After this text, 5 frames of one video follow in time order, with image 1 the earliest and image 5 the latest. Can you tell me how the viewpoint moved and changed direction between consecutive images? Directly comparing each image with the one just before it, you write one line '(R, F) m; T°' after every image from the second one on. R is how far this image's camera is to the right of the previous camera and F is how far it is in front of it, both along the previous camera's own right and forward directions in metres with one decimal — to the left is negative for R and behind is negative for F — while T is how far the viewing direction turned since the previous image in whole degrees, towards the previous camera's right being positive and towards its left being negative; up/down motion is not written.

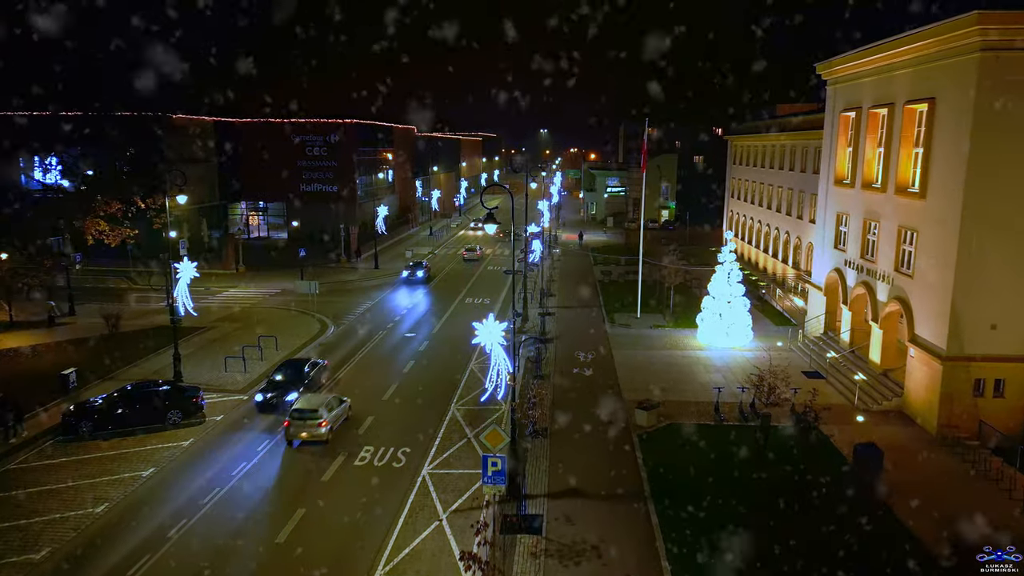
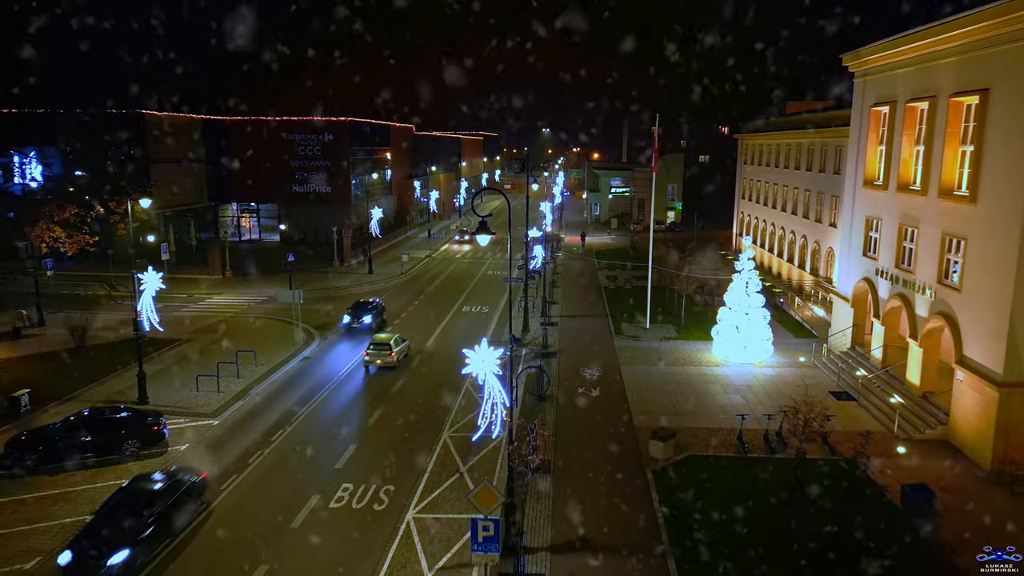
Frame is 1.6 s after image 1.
(+0.1, +2.4) m; 0°
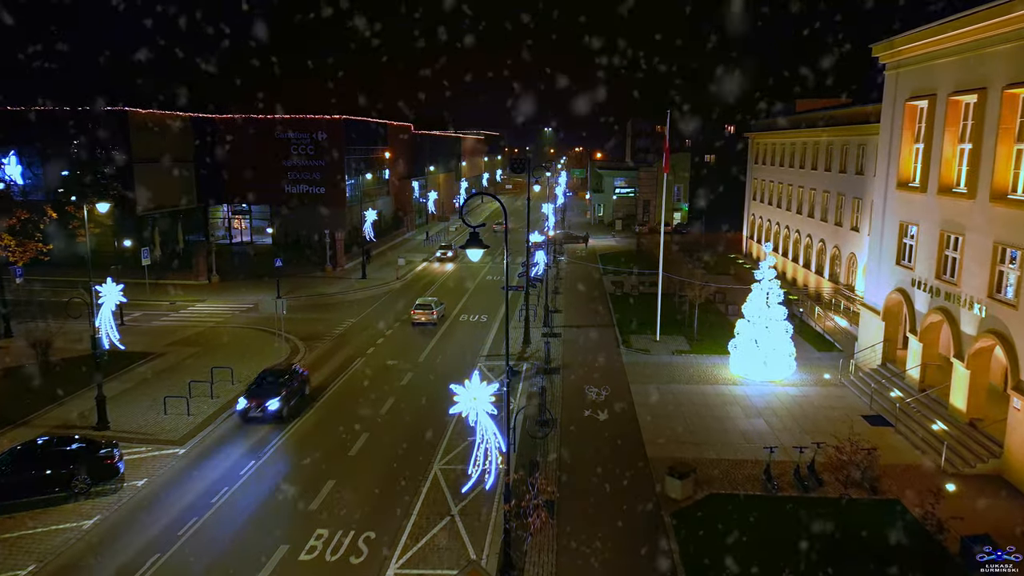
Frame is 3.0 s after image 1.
(+0.1, +2.2) m; 0°
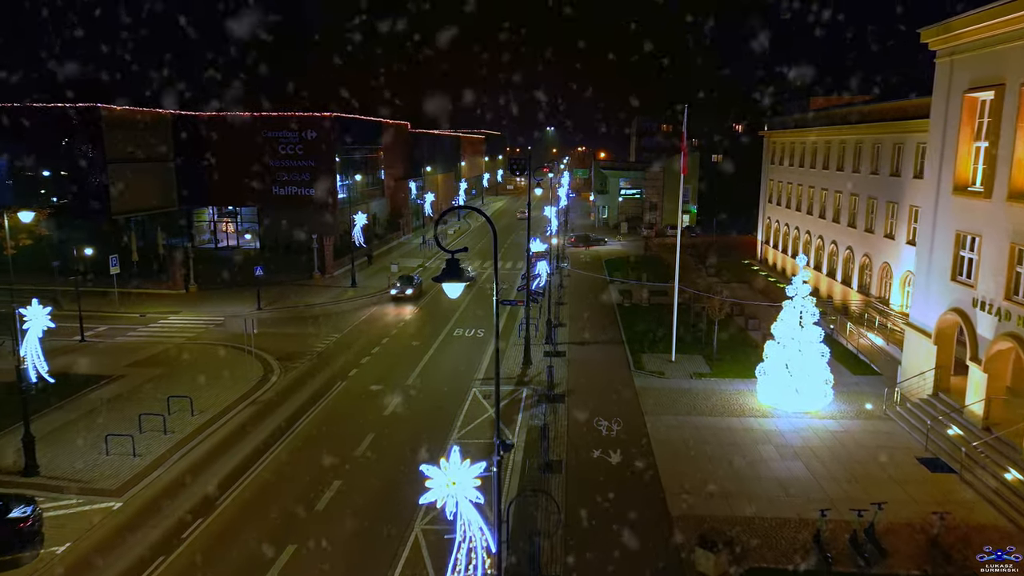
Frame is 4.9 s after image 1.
(+0.1, +3.0) m; 0°
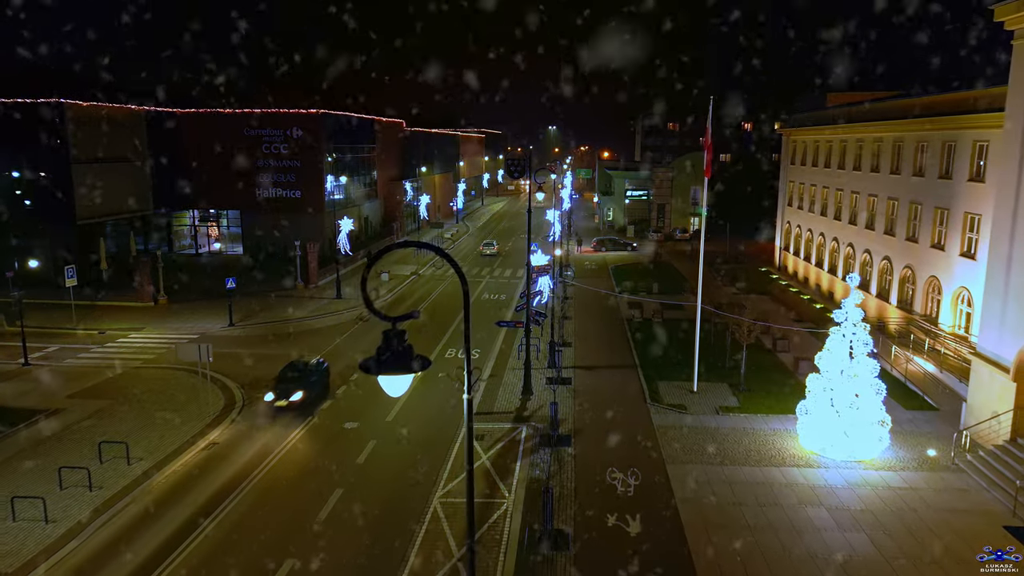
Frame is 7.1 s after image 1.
(+0.1, +3.4) m; 0°
